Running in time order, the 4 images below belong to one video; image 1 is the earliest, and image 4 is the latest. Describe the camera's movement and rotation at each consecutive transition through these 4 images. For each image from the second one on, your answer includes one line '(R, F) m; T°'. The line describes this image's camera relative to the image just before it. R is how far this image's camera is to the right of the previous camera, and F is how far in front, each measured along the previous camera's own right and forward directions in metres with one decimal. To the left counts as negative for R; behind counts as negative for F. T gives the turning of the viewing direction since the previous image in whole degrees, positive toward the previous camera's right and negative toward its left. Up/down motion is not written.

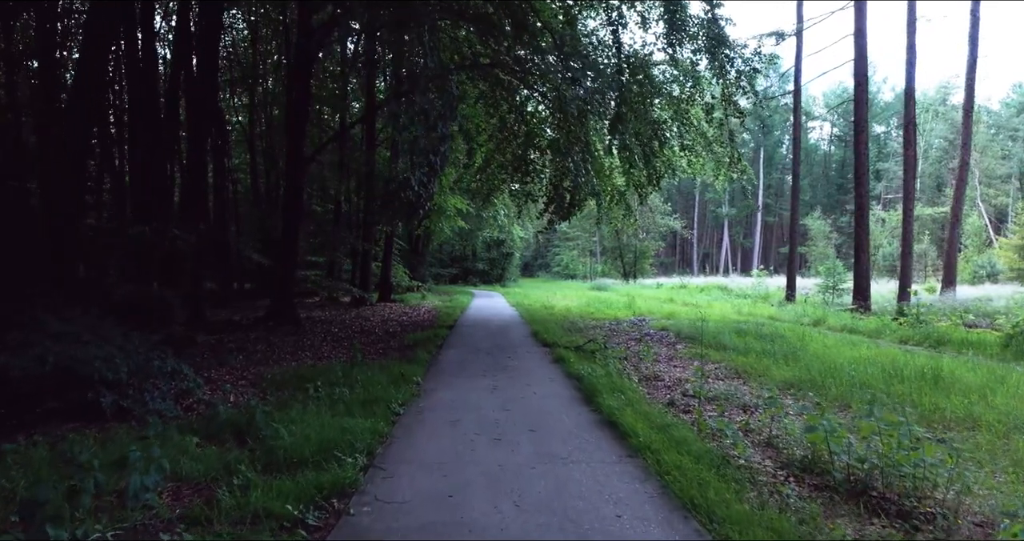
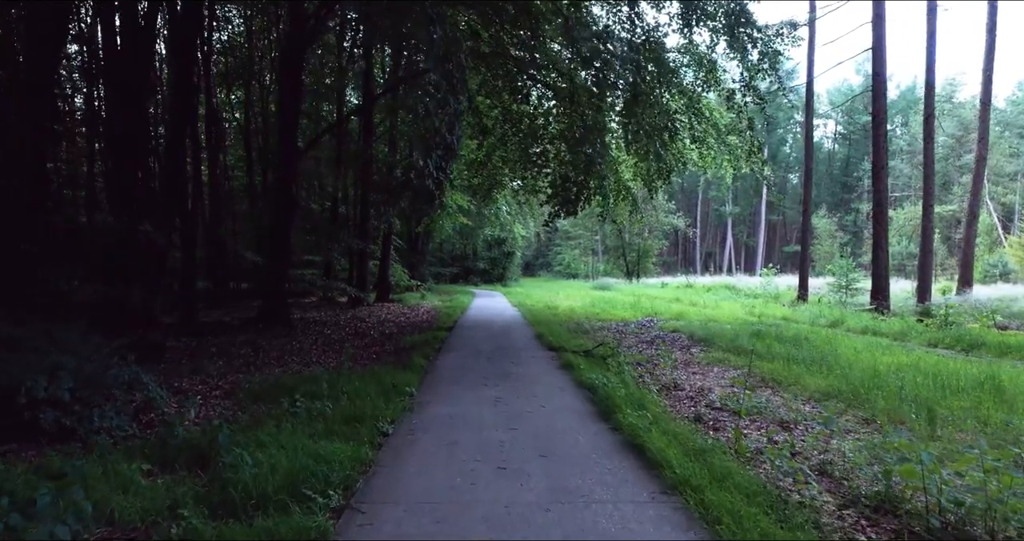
(0.0, +0.8) m; 0°
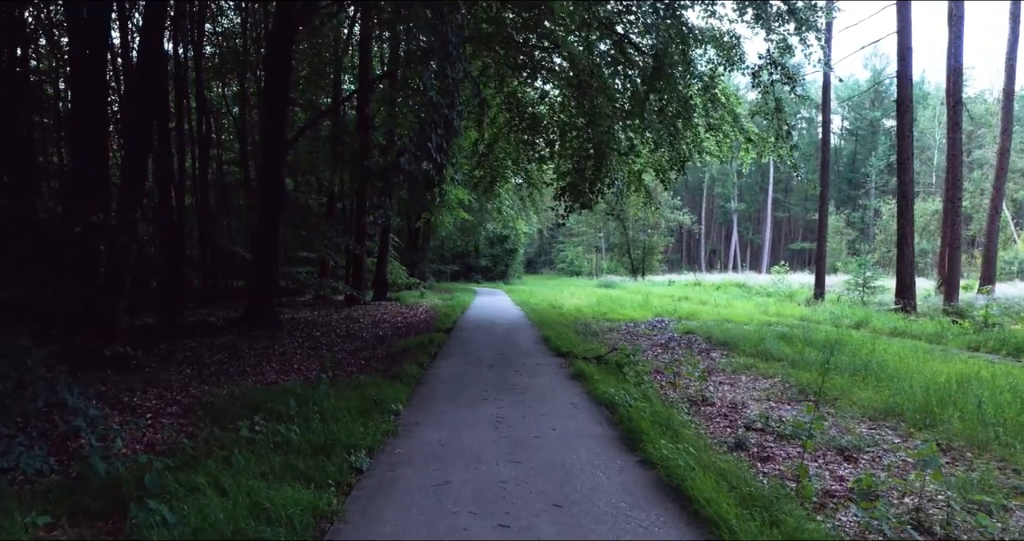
(0.0, +0.9) m; 0°
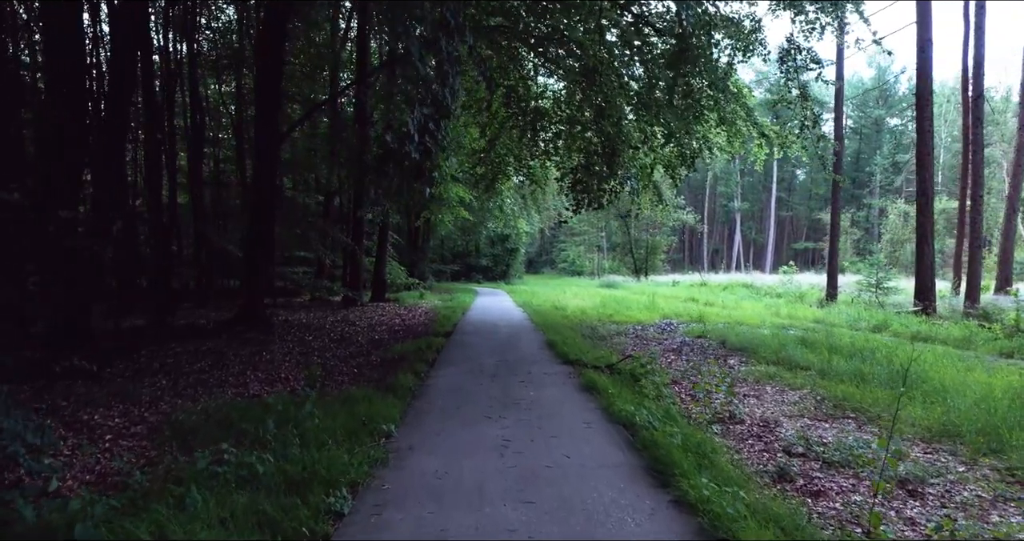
(-0.1, +0.6) m; 0°
